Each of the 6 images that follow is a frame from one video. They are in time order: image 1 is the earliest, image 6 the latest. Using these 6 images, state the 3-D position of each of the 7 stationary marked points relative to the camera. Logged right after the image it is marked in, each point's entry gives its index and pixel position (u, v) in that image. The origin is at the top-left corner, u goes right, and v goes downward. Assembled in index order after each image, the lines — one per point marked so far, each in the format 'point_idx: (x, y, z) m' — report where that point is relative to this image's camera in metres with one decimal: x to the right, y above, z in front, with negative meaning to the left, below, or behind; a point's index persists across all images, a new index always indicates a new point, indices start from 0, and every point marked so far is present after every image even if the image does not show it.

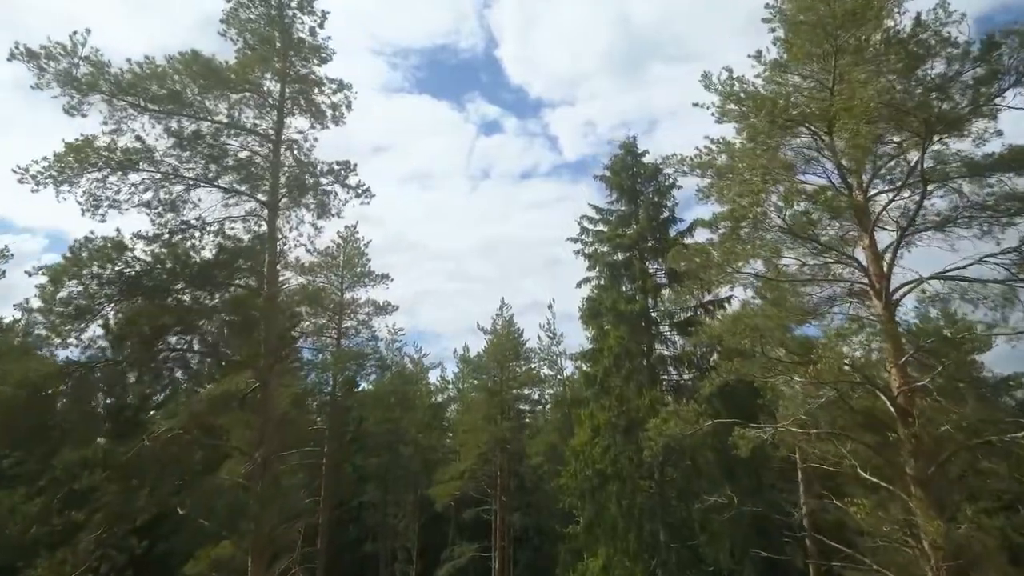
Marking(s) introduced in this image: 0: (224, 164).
0: (-4.5, +1.9, +12.2) m
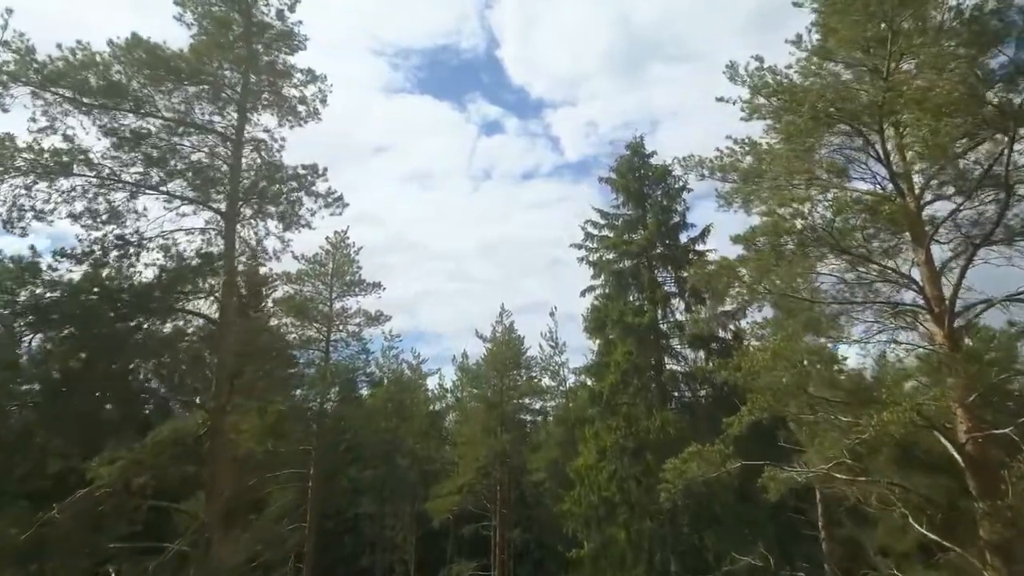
0: (-4.5, +1.6, +10.5) m
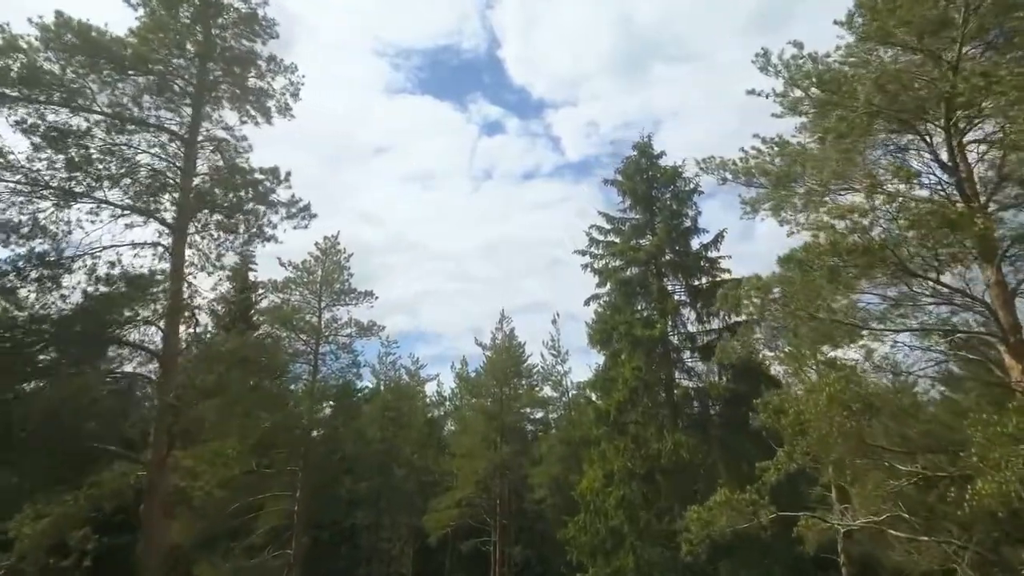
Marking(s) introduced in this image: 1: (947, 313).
0: (-4.5, +1.3, +8.9) m
1: (+5.1, -0.3, +9.2) m
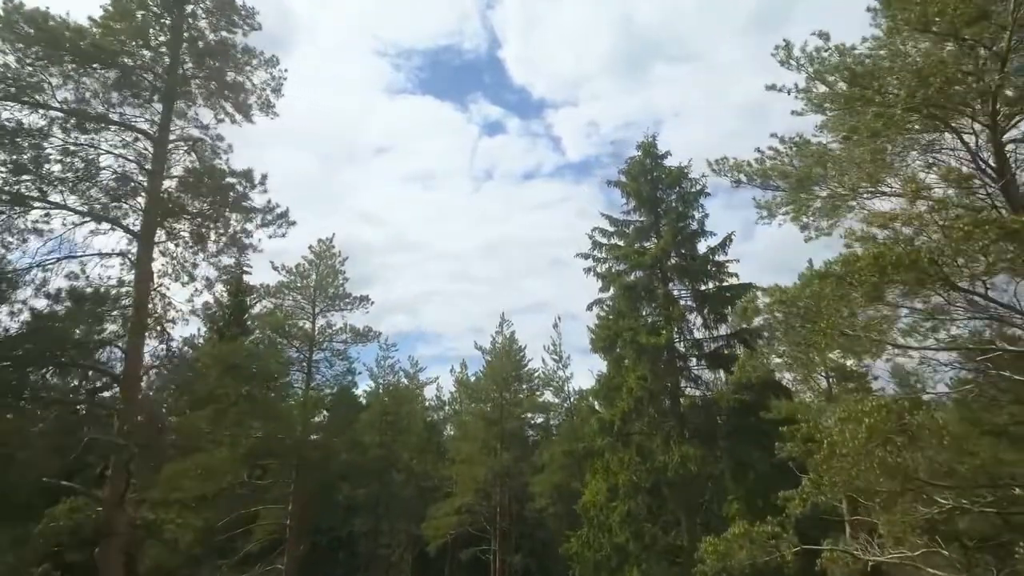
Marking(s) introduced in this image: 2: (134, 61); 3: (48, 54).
0: (-4.5, +1.2, +8.1) m
1: (+5.1, -0.4, +8.3) m
2: (-4.2, +2.5, +8.8) m
3: (-4.8, +2.4, +8.1) m
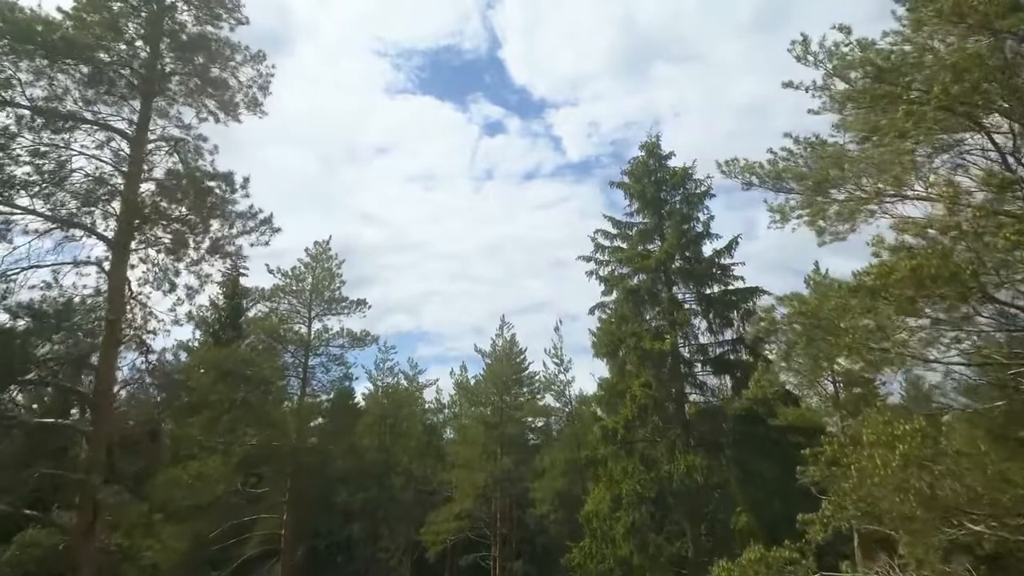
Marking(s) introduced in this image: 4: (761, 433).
0: (-4.5, +1.1, +7.6) m
1: (+5.1, -0.5, +7.8) m
2: (-4.2, +2.4, +8.3) m
3: (-4.8, +2.3, +7.6) m
4: (+6.3, -3.7, +20.0) m
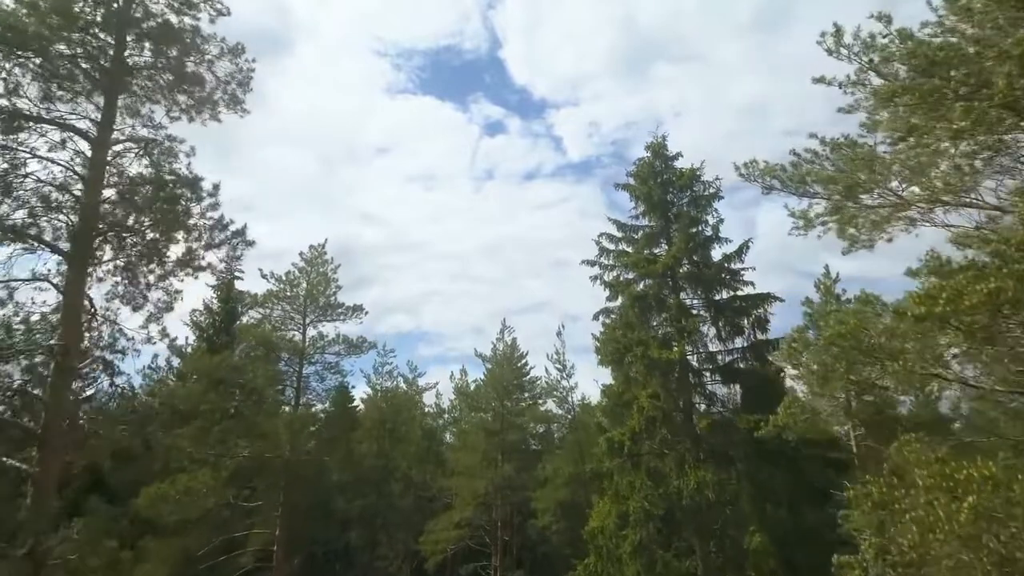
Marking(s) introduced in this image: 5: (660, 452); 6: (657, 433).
0: (-4.5, +0.9, +6.8) m
1: (+5.2, -0.7, +7.0) m
2: (-4.2, +2.3, +7.4) m
3: (-4.7, +2.1, +6.8) m
4: (+6.3, -3.8, +19.1) m
5: (+3.6, -4.0, +19.3) m
6: (+3.5, -3.5, +19.1) m
